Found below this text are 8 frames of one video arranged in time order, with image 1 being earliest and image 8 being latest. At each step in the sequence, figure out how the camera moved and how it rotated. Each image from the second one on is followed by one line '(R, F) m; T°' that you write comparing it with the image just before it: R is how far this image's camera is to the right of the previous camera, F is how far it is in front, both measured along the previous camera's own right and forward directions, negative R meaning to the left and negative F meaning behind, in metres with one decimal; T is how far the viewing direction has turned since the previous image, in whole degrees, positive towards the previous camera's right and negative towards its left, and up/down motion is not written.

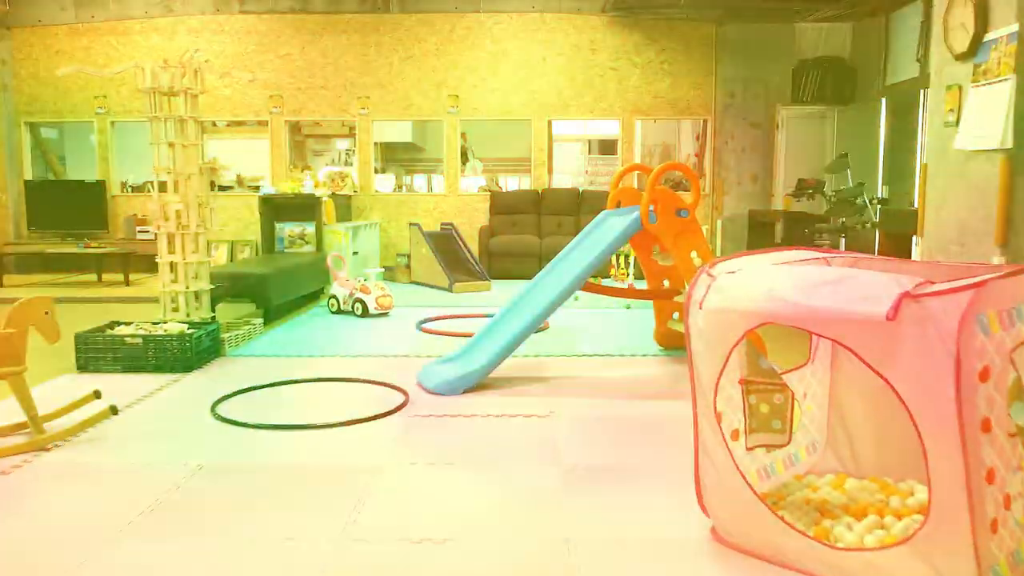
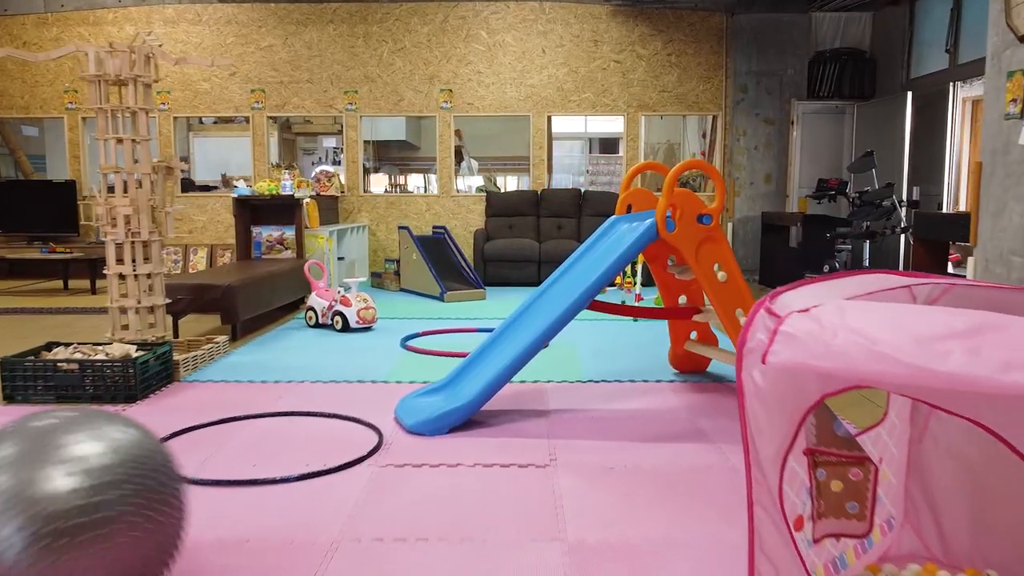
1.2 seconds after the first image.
(0.0, +0.5) m; 0°
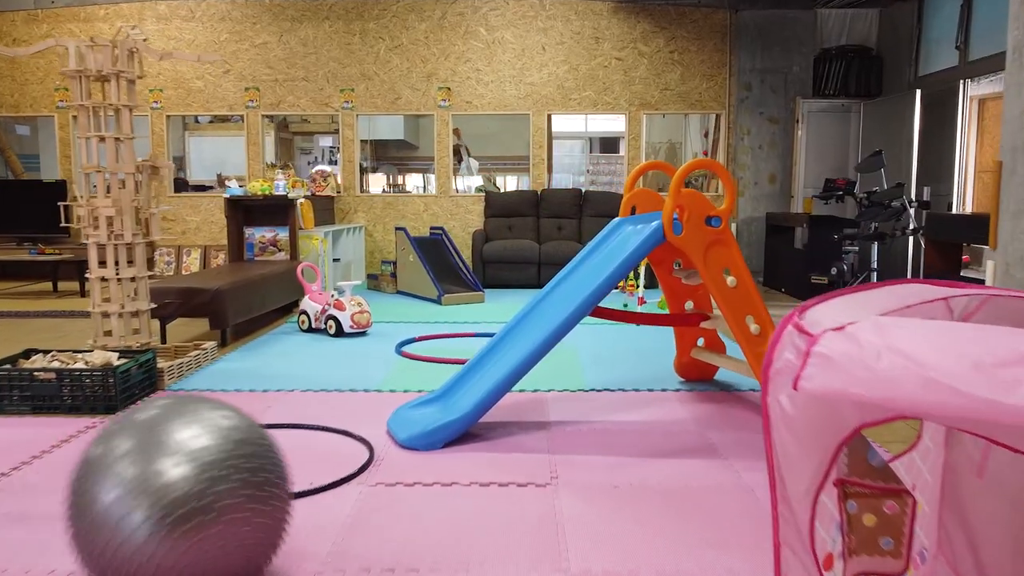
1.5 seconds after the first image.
(0.0, +0.2) m; 0°
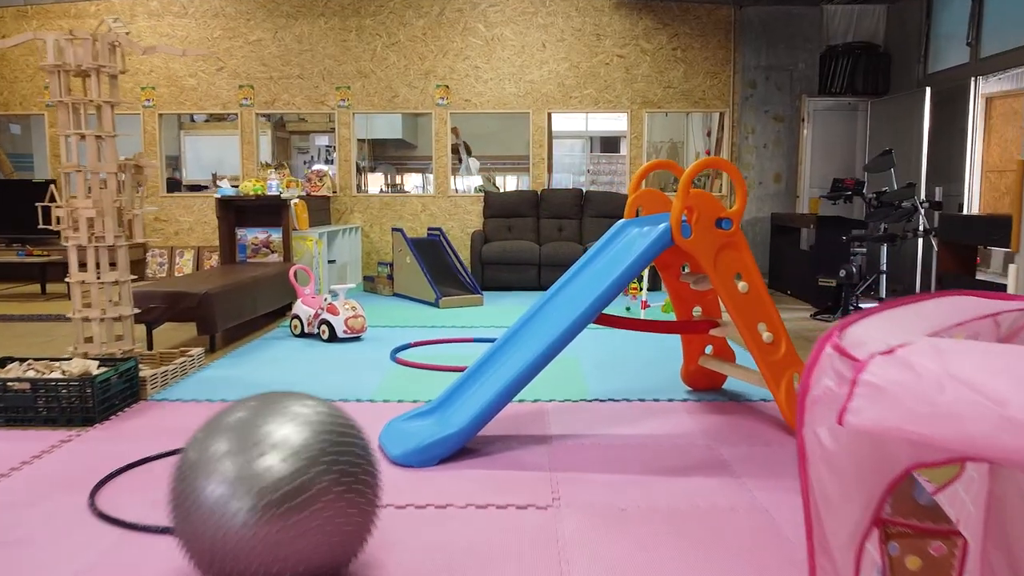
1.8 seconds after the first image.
(0.0, +0.2) m; 0°
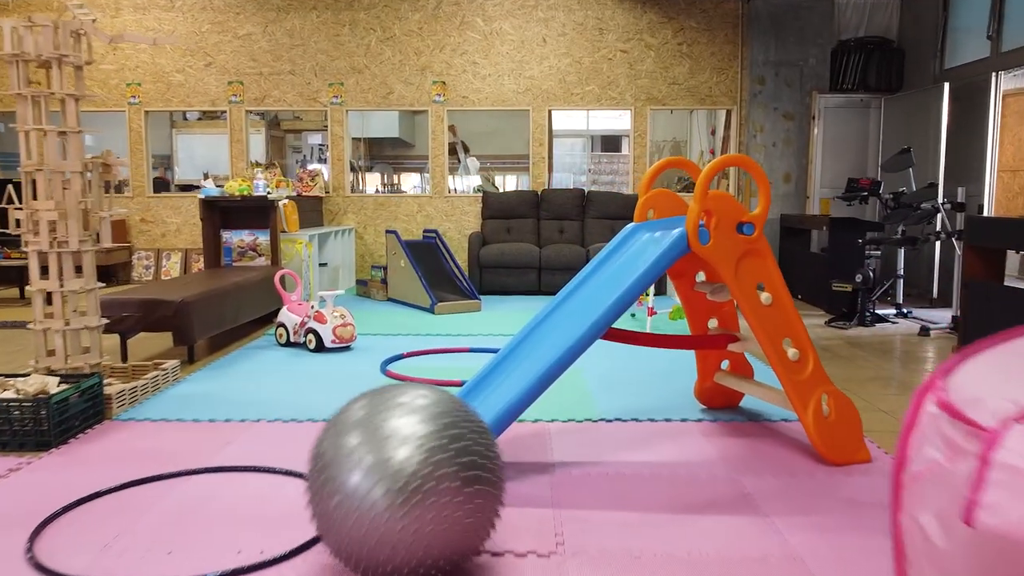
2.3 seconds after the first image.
(0.0, +0.3) m; 0°
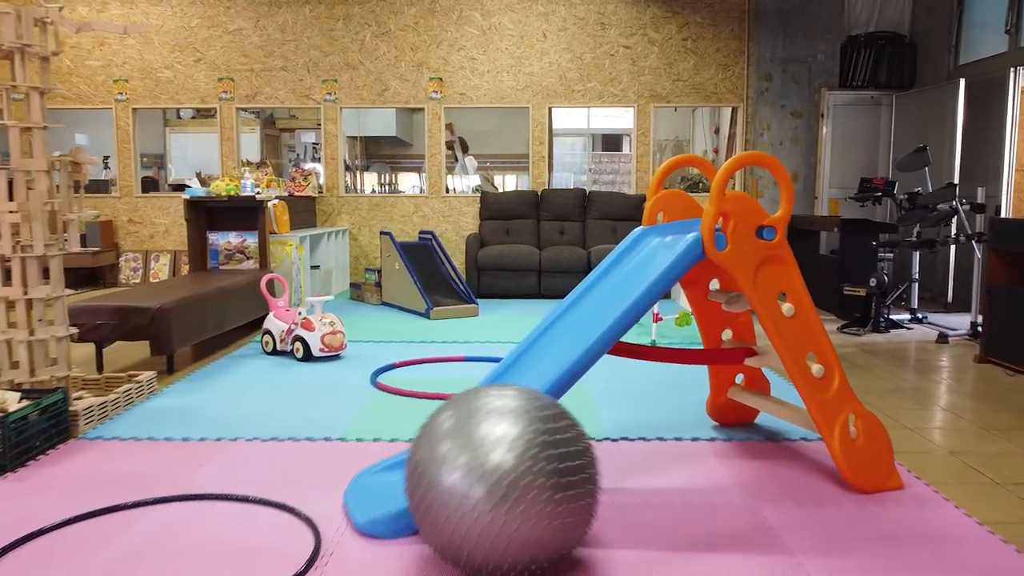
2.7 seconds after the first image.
(0.0, +0.2) m; 0°
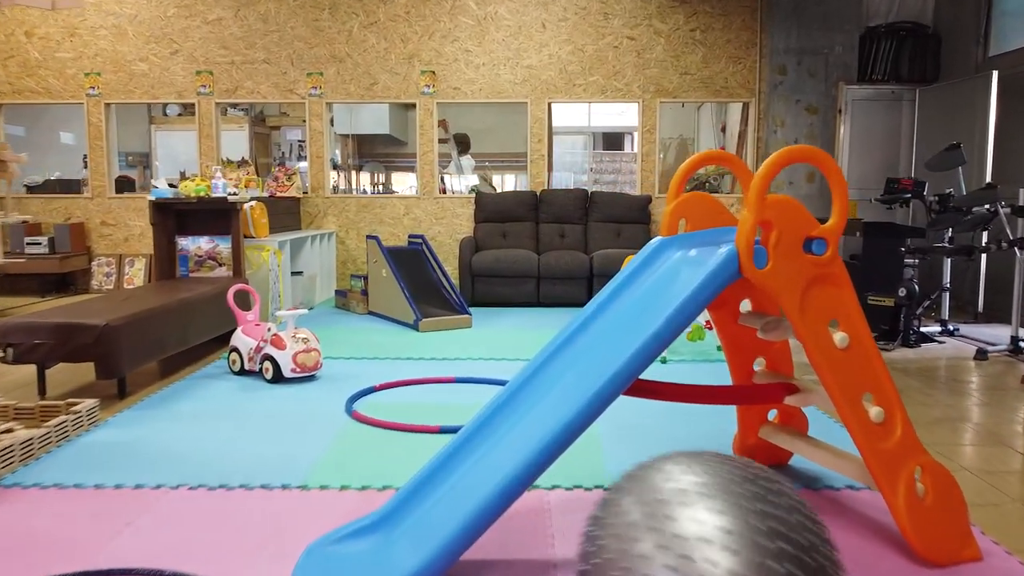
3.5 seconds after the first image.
(0.0, +0.4) m; 0°
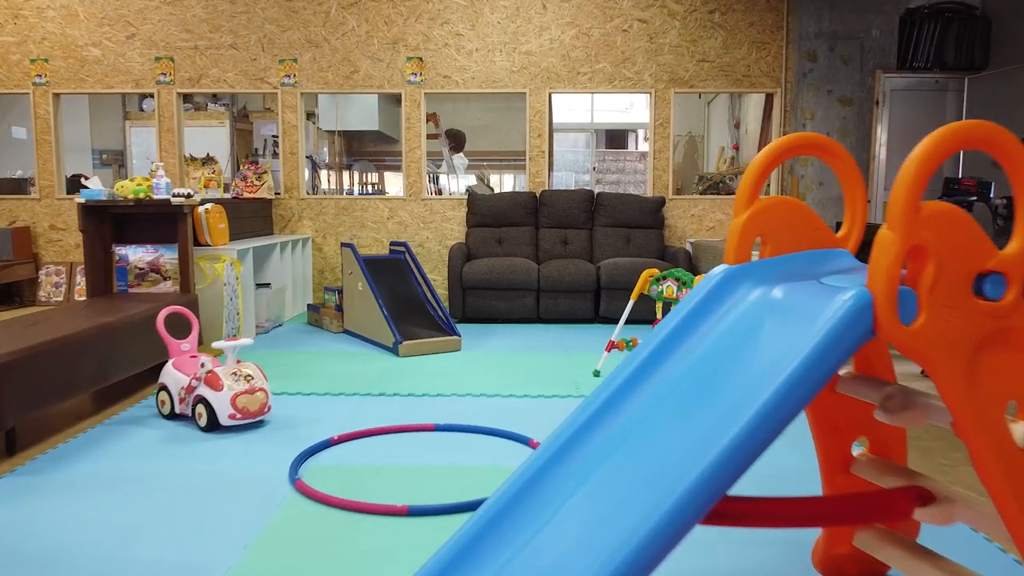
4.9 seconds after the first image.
(0.0, +0.7) m; 0°
